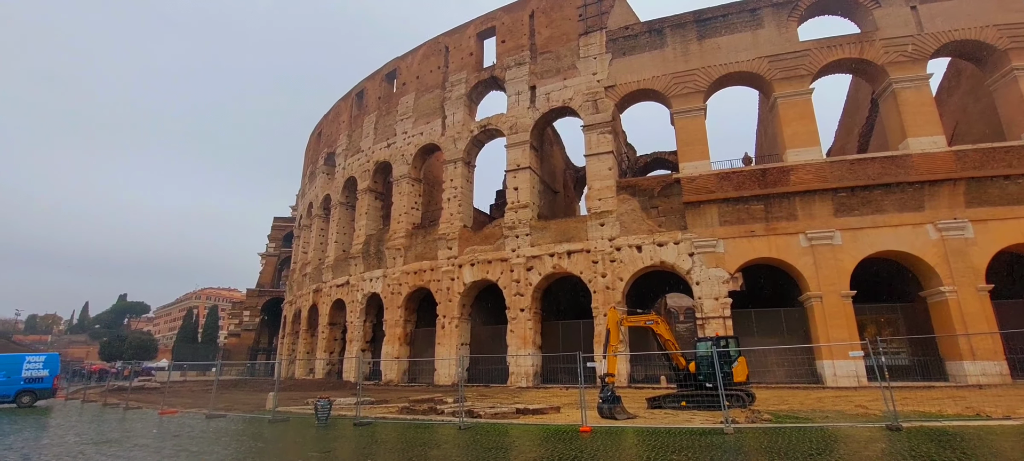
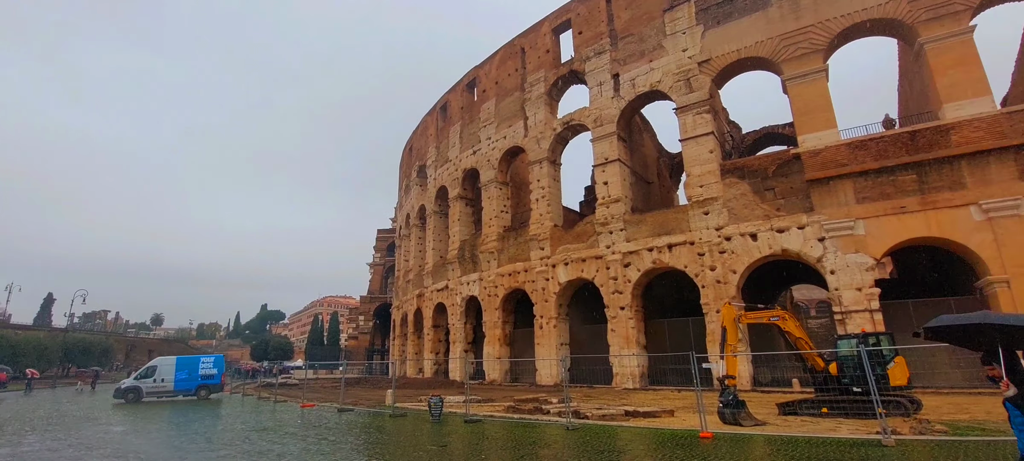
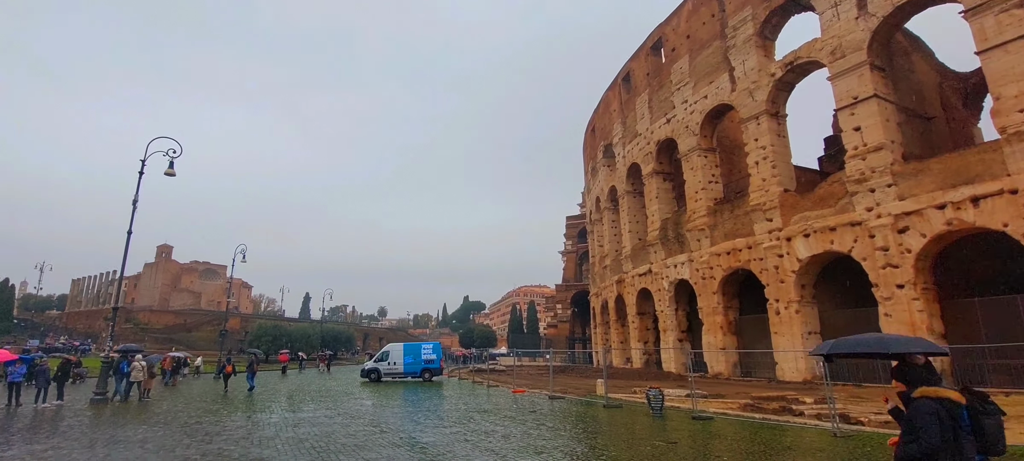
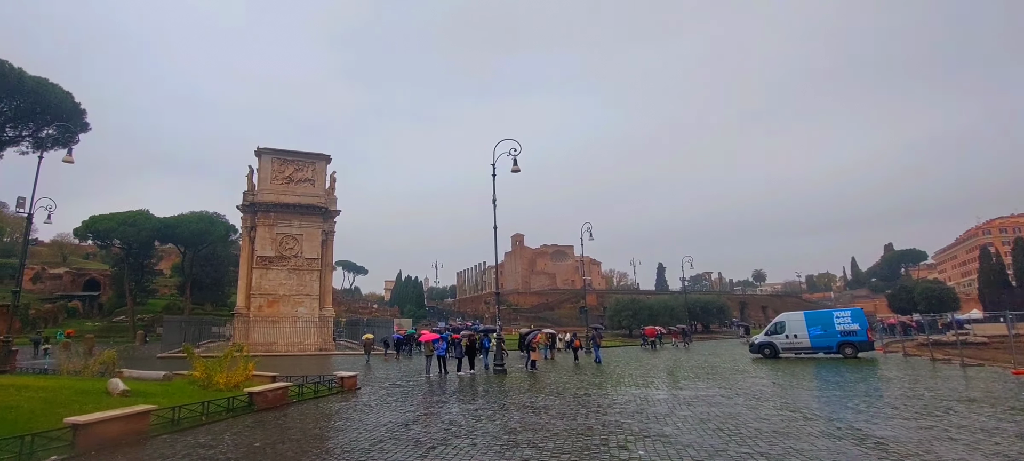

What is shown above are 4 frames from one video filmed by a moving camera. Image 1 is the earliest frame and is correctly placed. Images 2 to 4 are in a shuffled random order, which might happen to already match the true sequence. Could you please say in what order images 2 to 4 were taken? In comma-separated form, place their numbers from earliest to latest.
2, 3, 4
